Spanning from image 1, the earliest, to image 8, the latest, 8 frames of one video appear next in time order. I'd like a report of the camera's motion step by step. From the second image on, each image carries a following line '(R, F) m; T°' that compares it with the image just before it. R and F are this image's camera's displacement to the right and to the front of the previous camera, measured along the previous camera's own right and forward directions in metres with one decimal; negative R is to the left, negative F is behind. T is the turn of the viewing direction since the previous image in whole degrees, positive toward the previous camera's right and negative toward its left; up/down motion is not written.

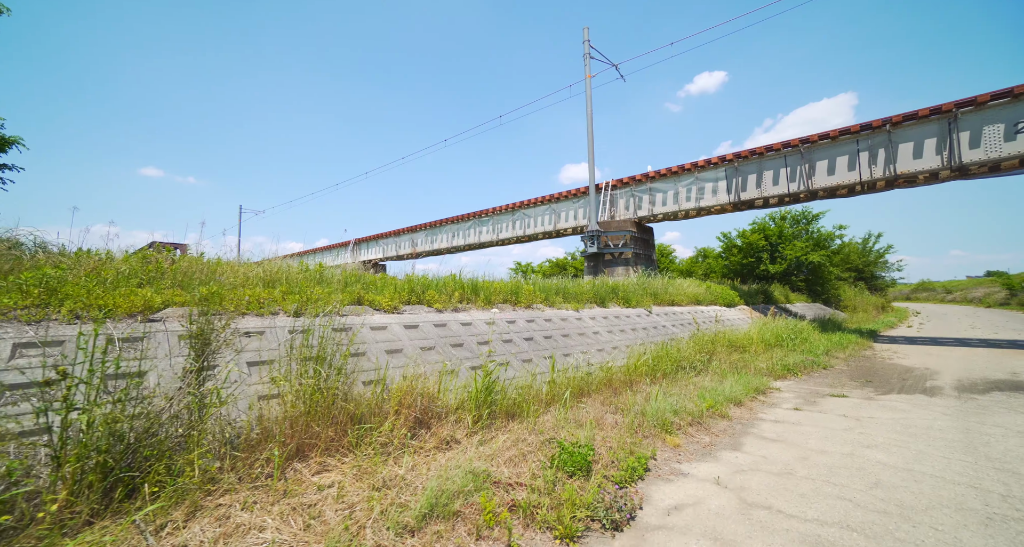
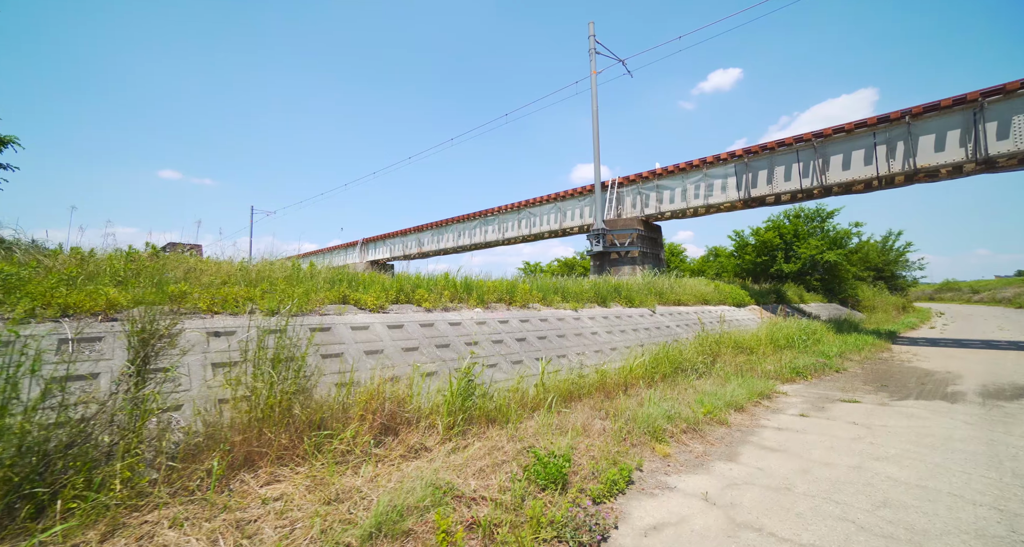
(+0.4, +0.3) m; -2°
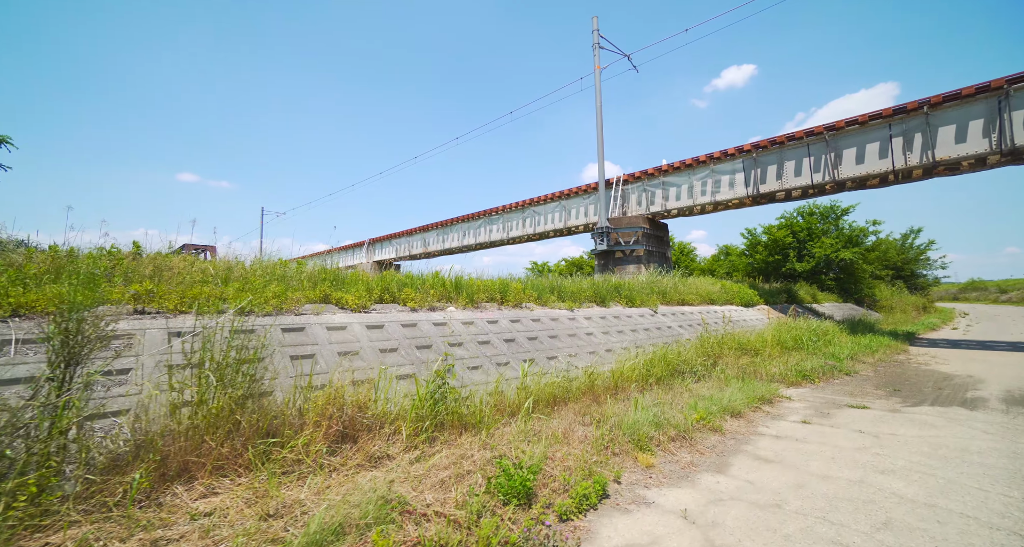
(+0.4, +0.3) m; -2°
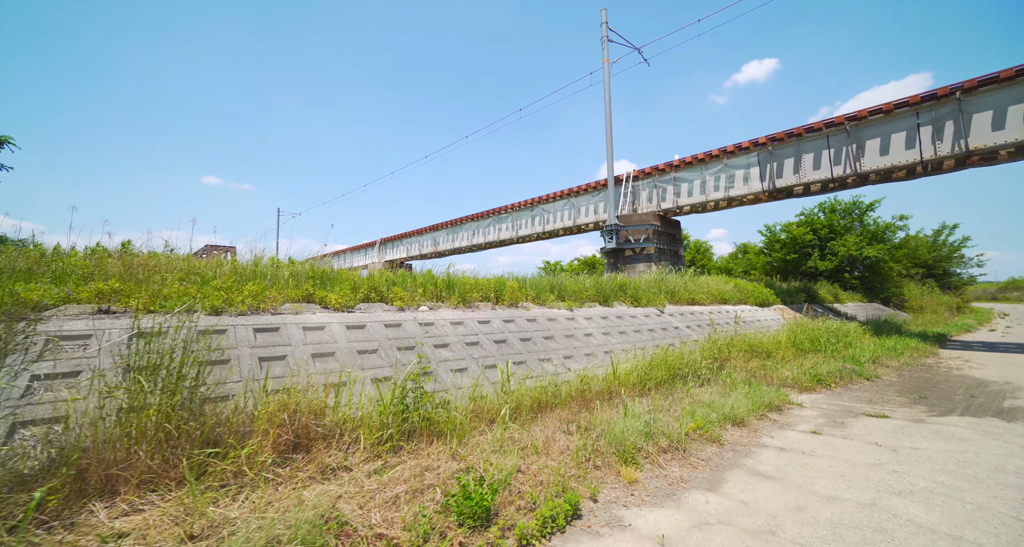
(+0.4, +0.4) m; -2°
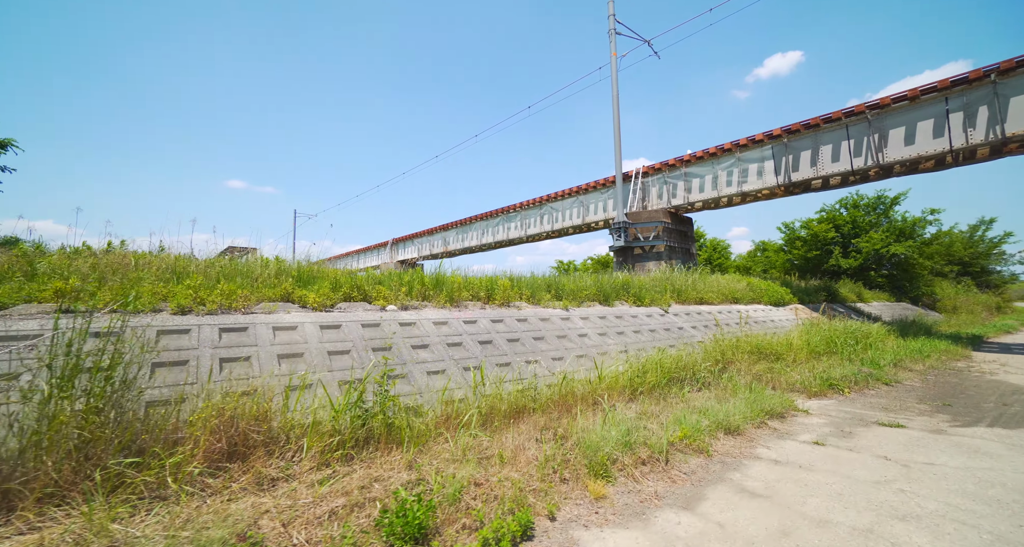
(+0.5, +0.3) m; -2°
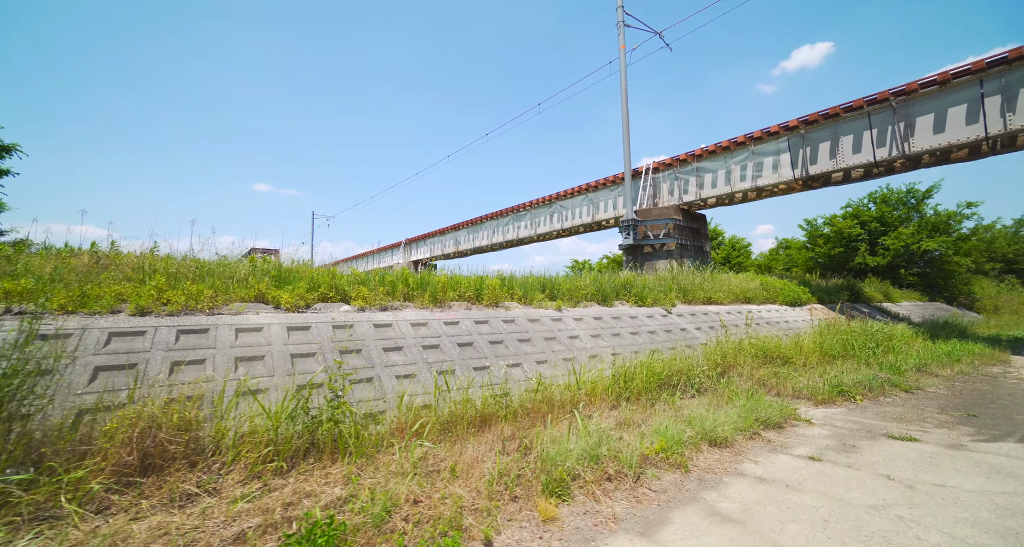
(+0.6, +0.3) m; -3°
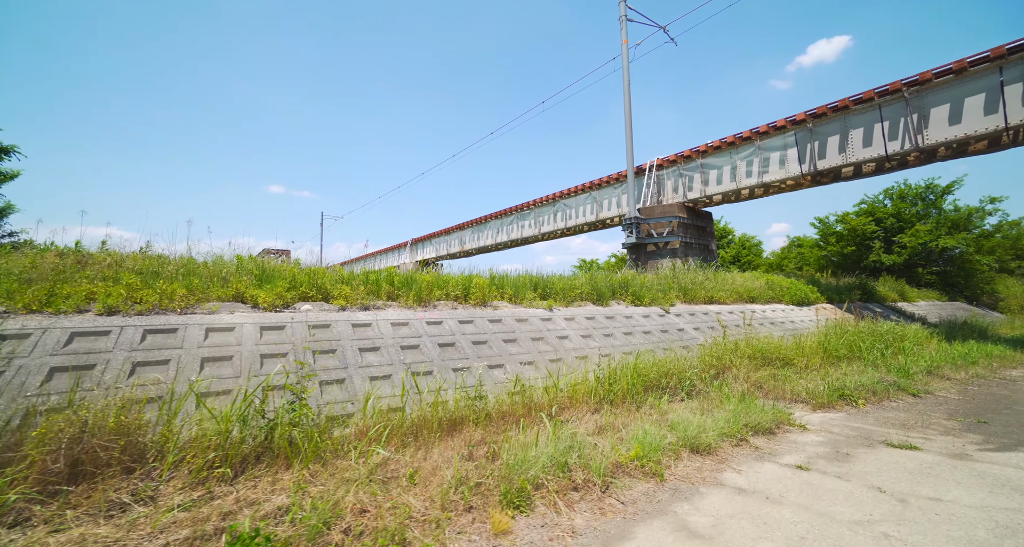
(+0.4, +0.2) m; -2°
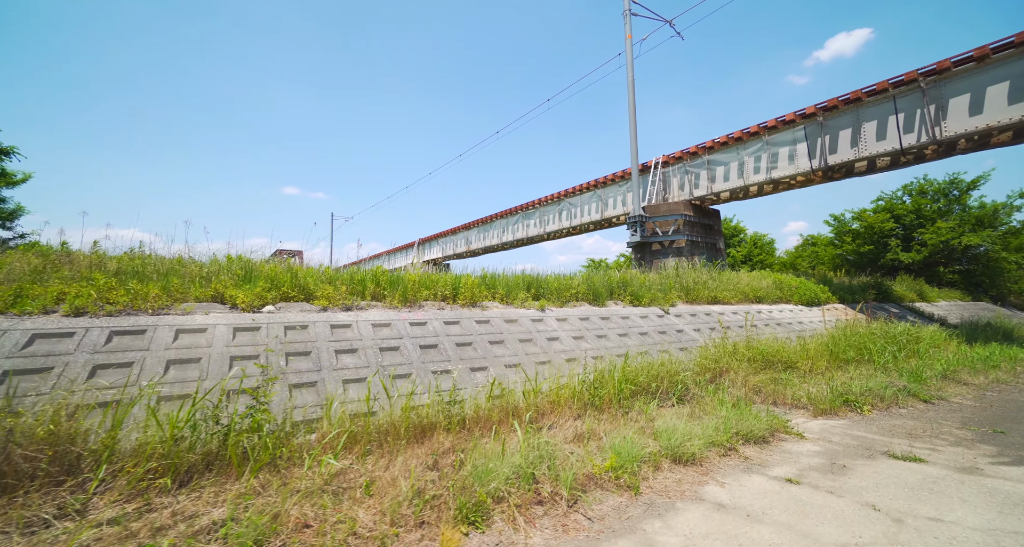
(+0.4, +0.2) m; -2°
